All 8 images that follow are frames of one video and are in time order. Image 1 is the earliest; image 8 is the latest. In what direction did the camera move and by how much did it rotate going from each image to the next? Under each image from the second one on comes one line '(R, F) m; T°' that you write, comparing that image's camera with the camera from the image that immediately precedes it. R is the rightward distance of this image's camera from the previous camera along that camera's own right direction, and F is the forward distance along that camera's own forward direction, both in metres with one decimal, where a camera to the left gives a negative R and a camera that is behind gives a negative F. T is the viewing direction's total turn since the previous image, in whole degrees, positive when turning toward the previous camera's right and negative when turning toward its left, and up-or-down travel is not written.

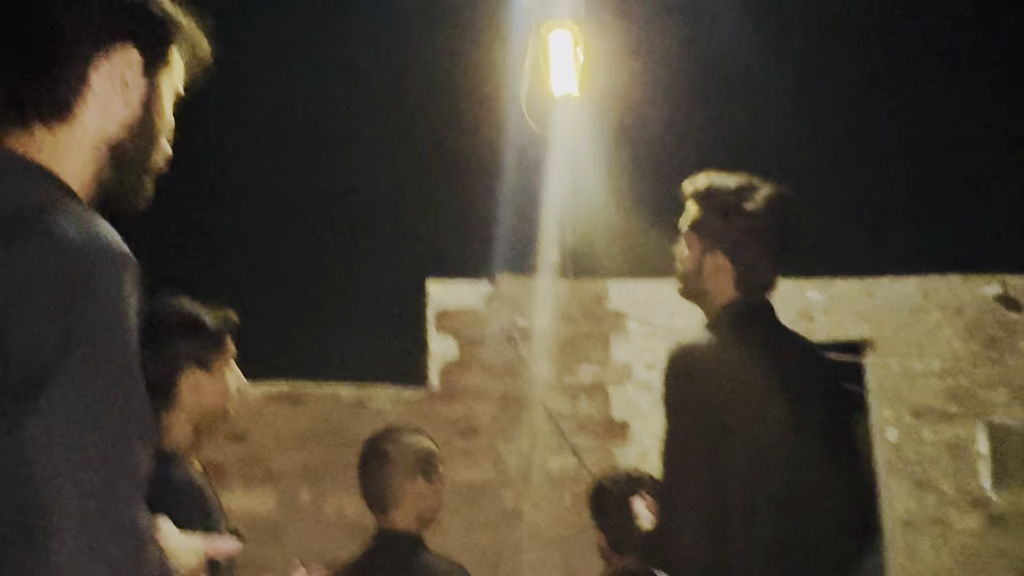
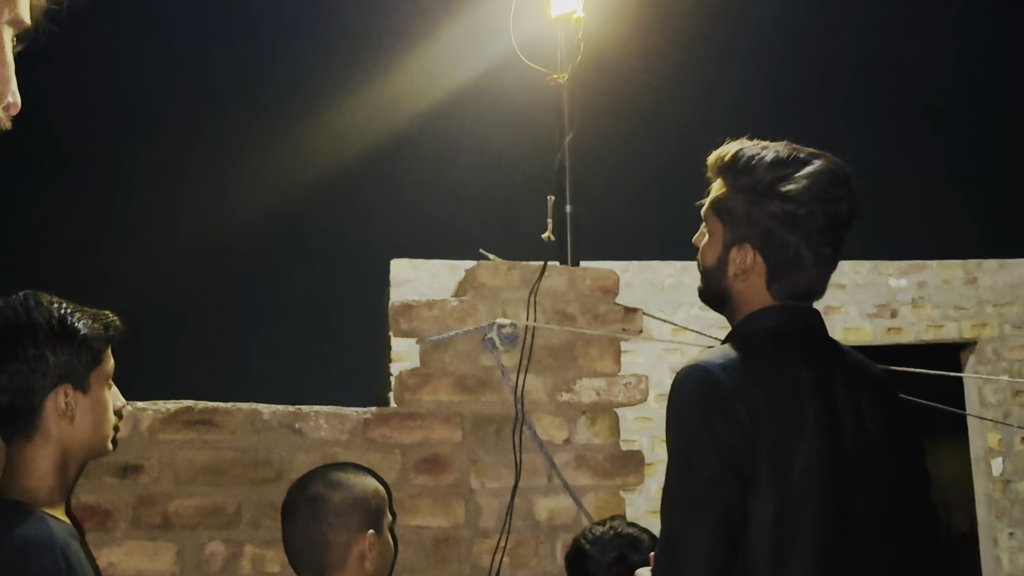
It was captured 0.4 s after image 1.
(+0.2, +0.7) m; -5°
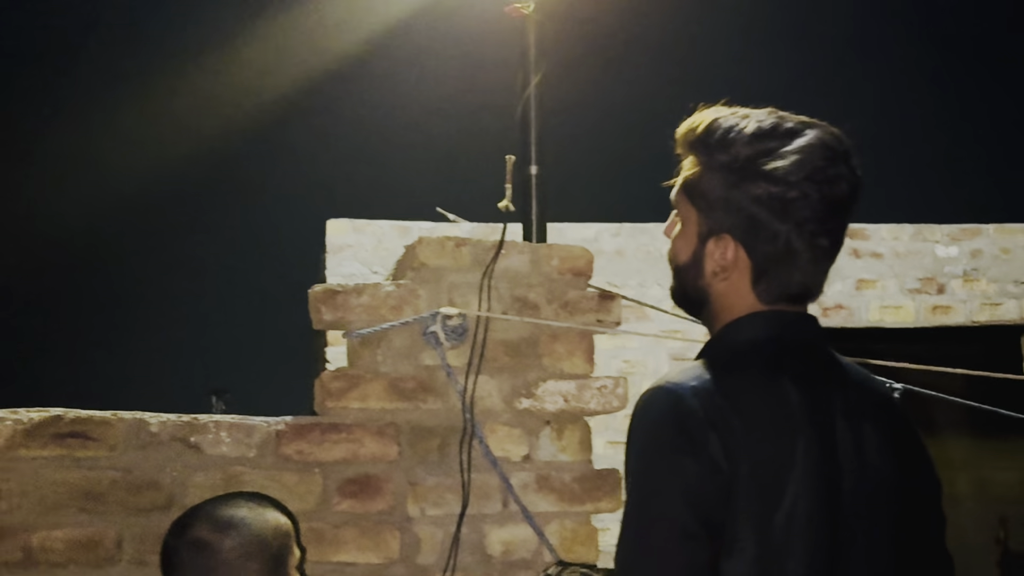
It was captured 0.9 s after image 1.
(+0.2, +0.5) m; -2°
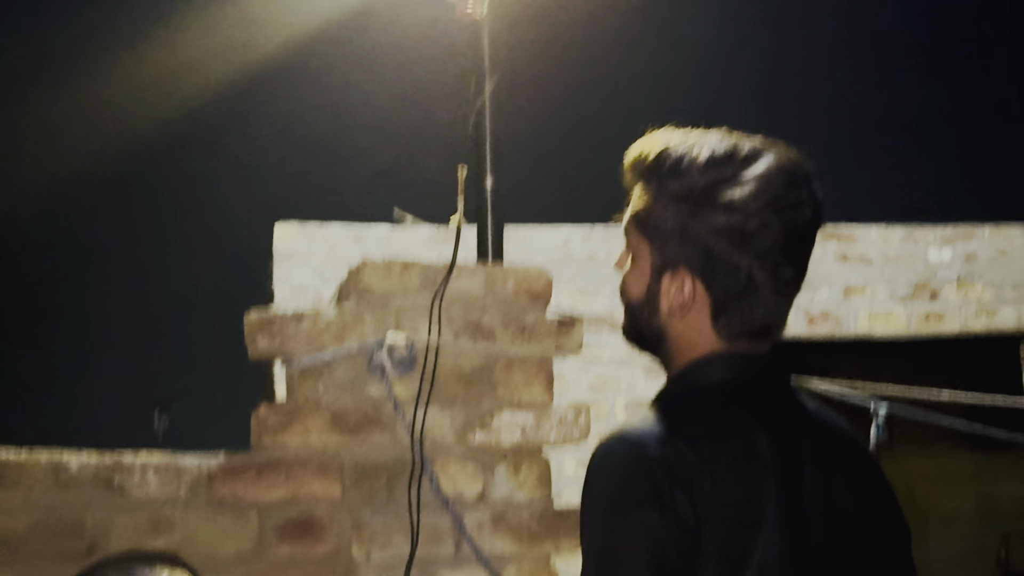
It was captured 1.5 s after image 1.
(+0.1, +0.2) m; 0°
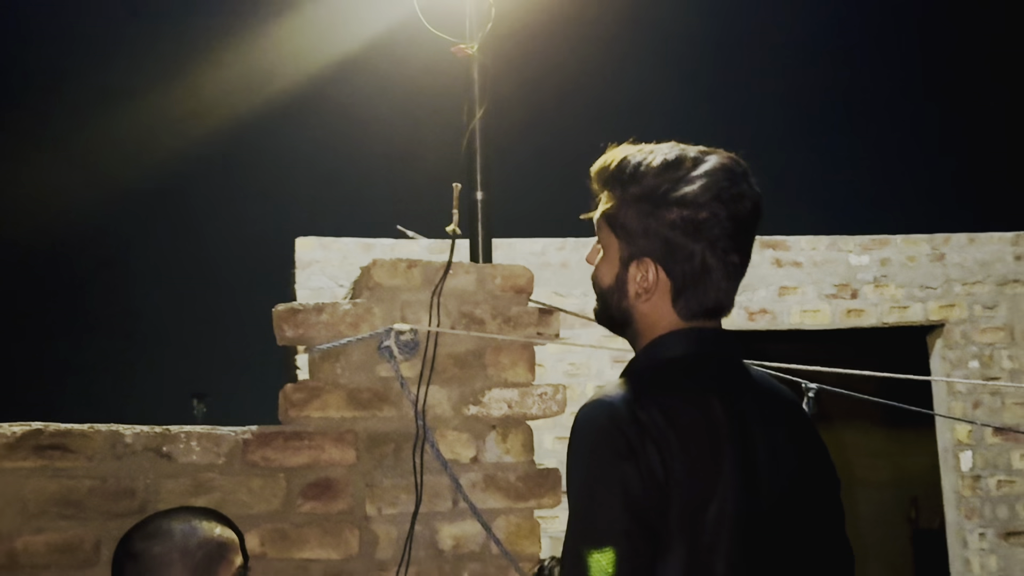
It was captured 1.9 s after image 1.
(-0.1, -0.3) m; +3°
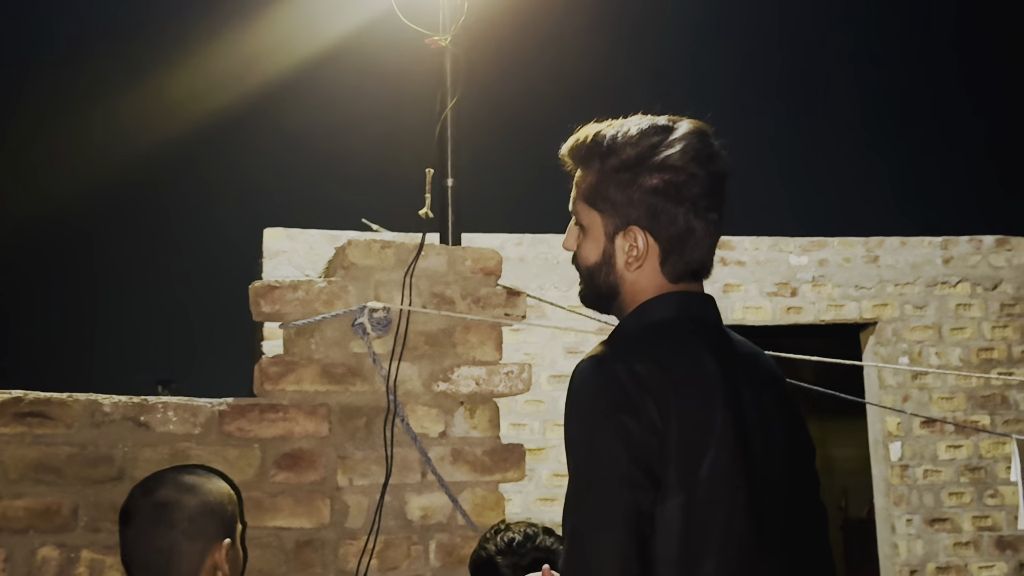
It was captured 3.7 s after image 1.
(-0.1, -0.1) m; +4°
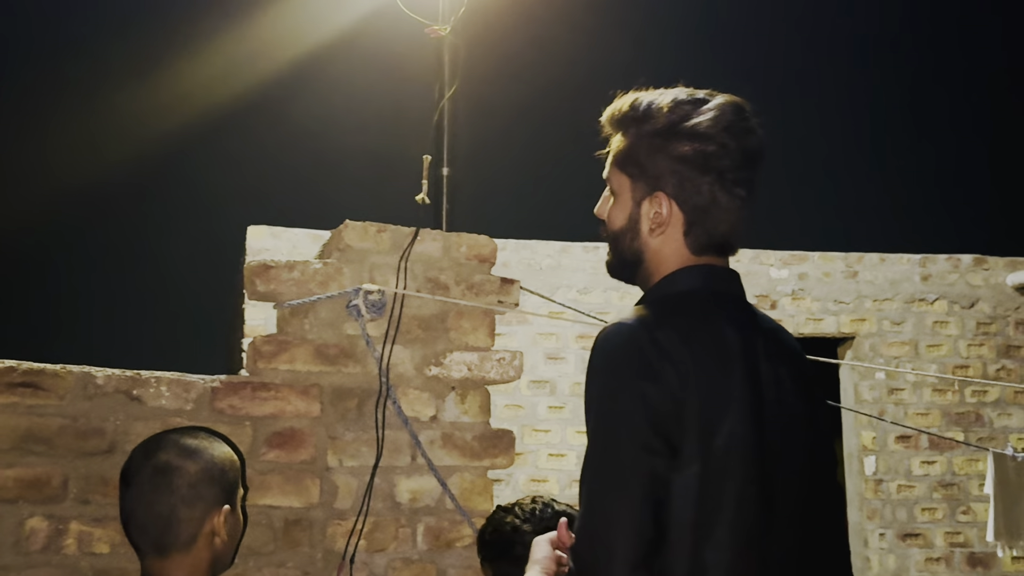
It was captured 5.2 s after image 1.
(-0.1, 0.0) m; +2°
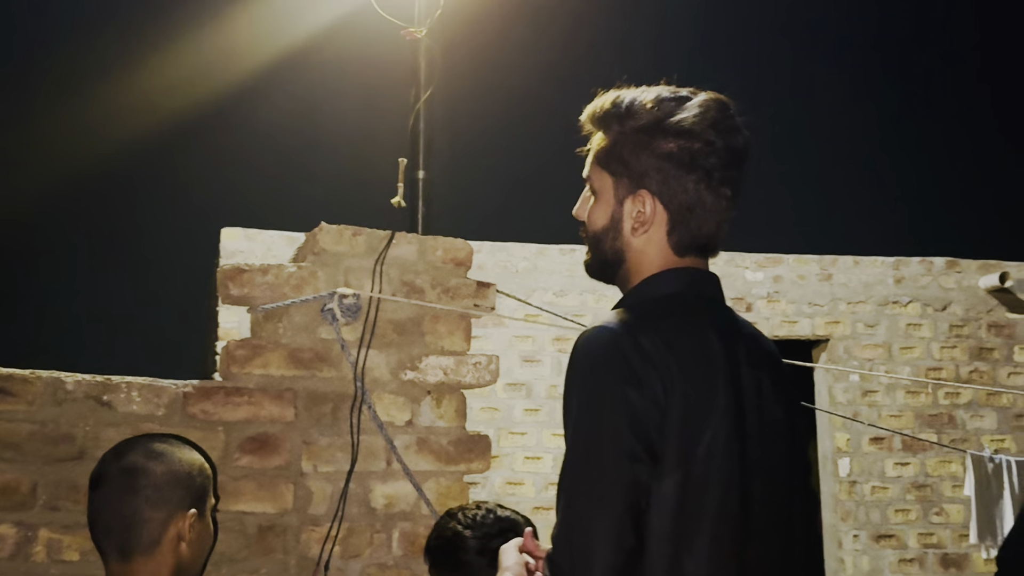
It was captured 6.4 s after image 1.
(0.0, 0.0) m; +1°
